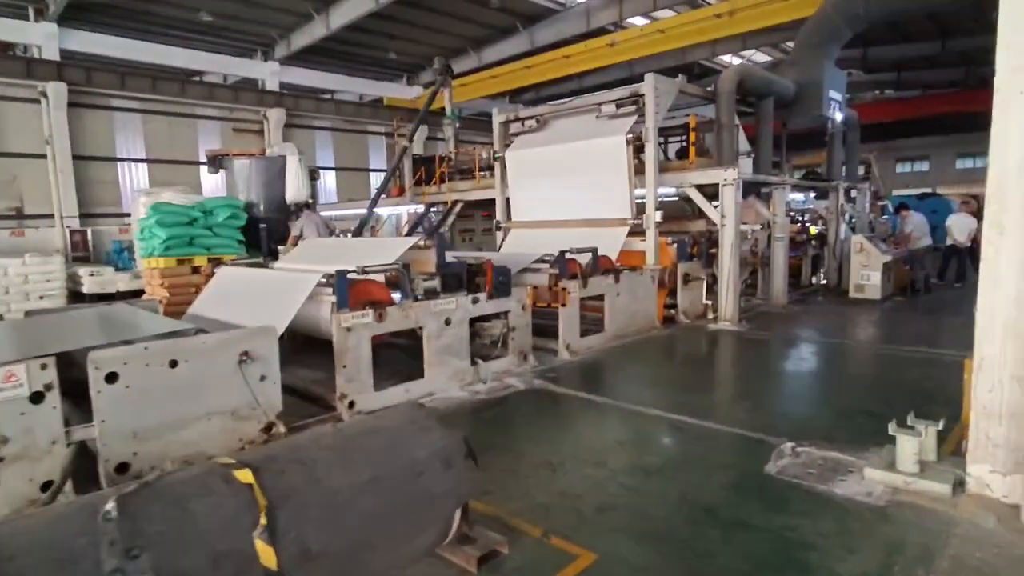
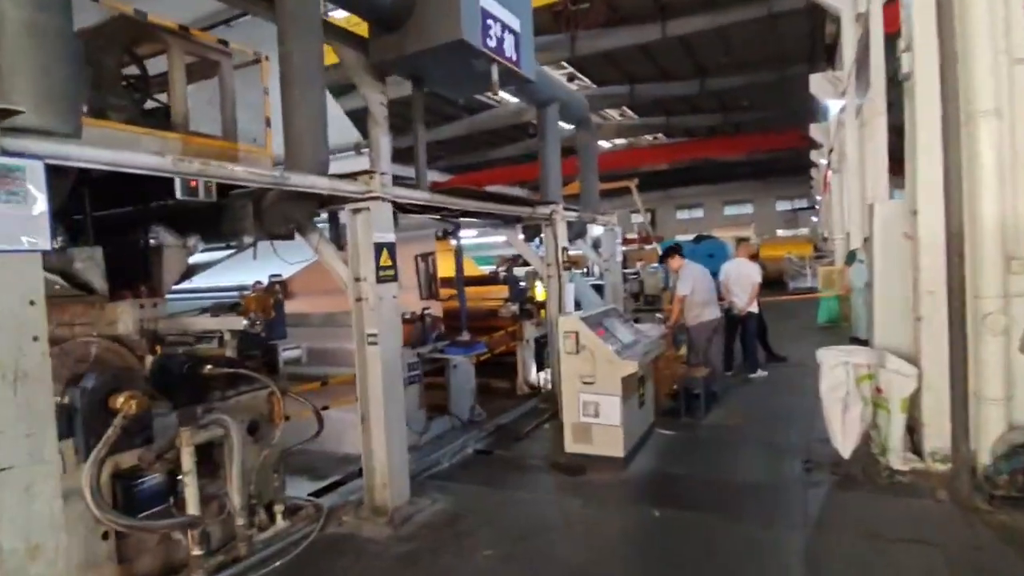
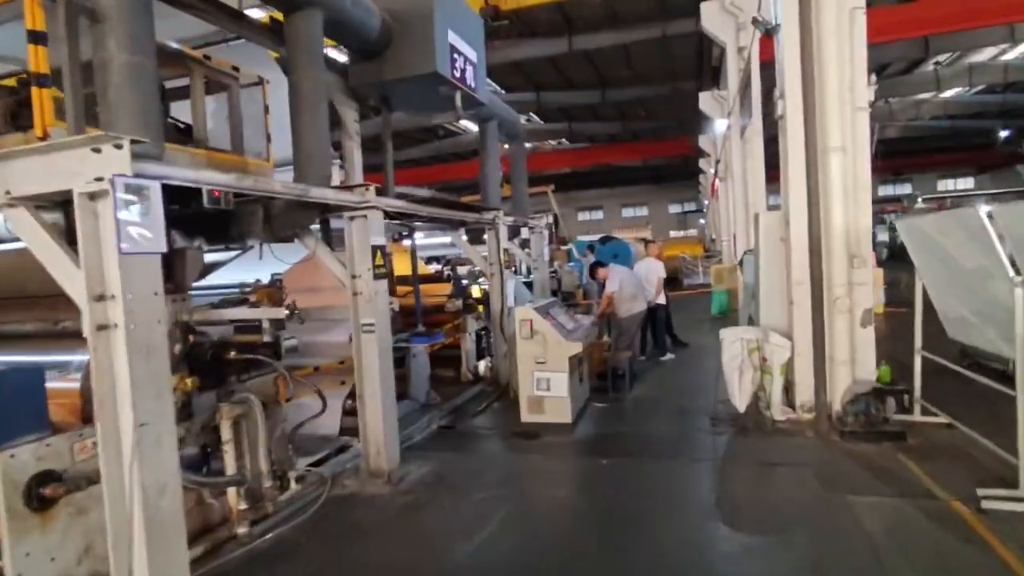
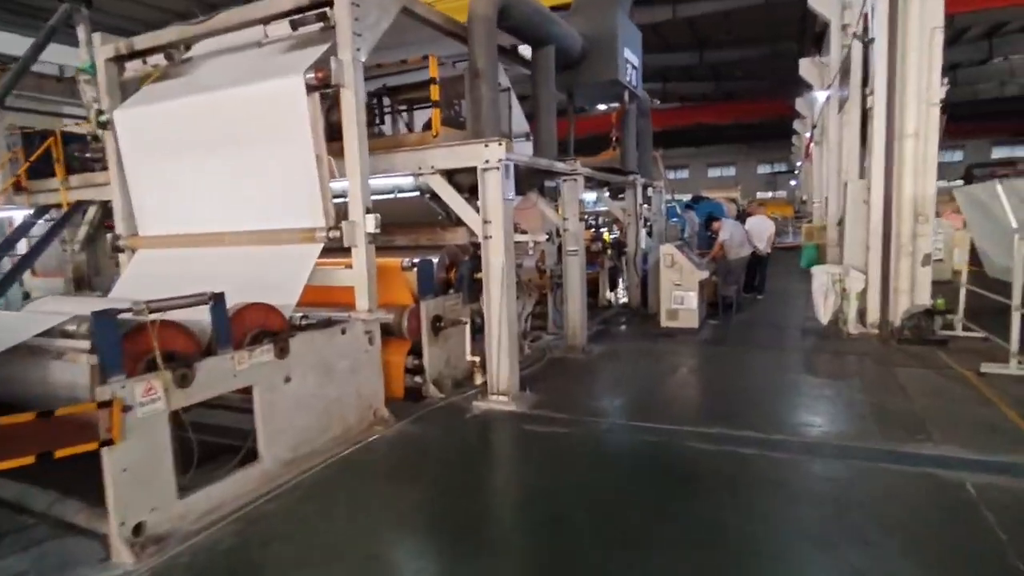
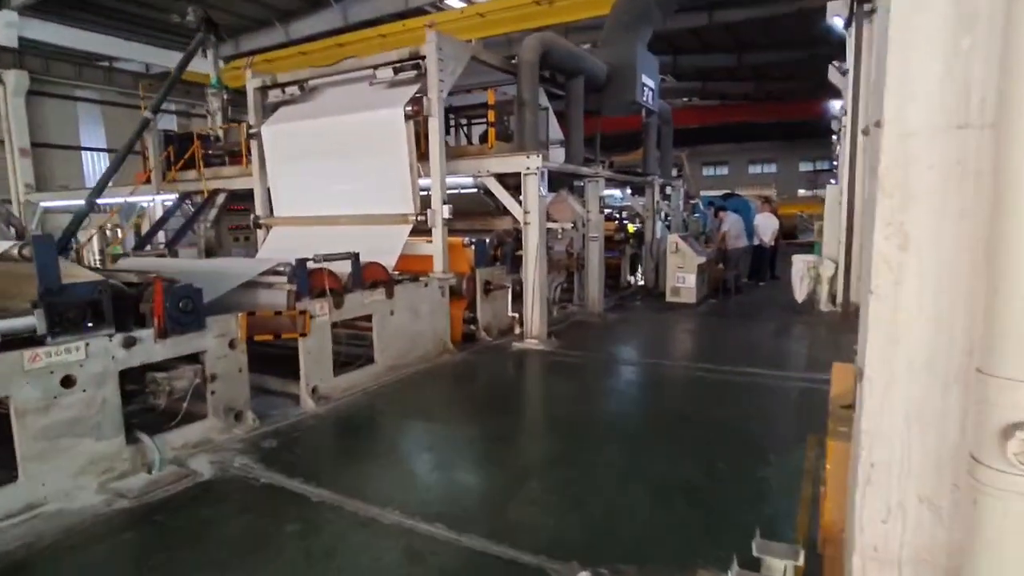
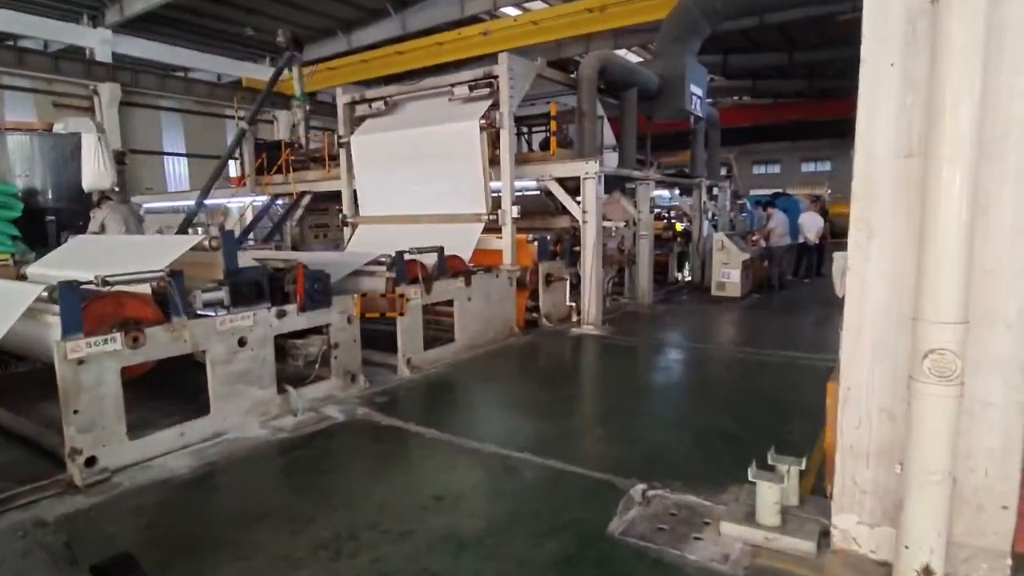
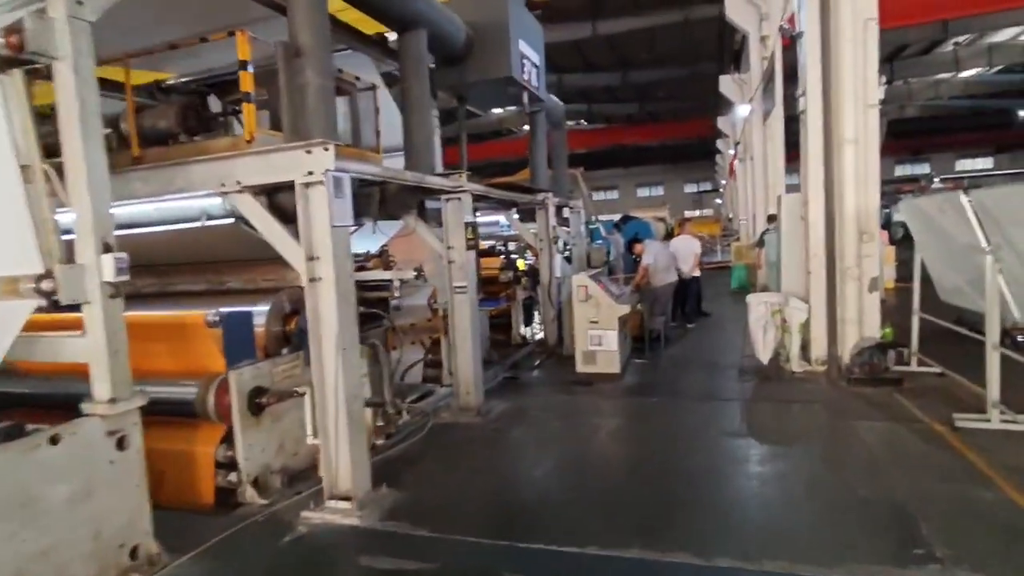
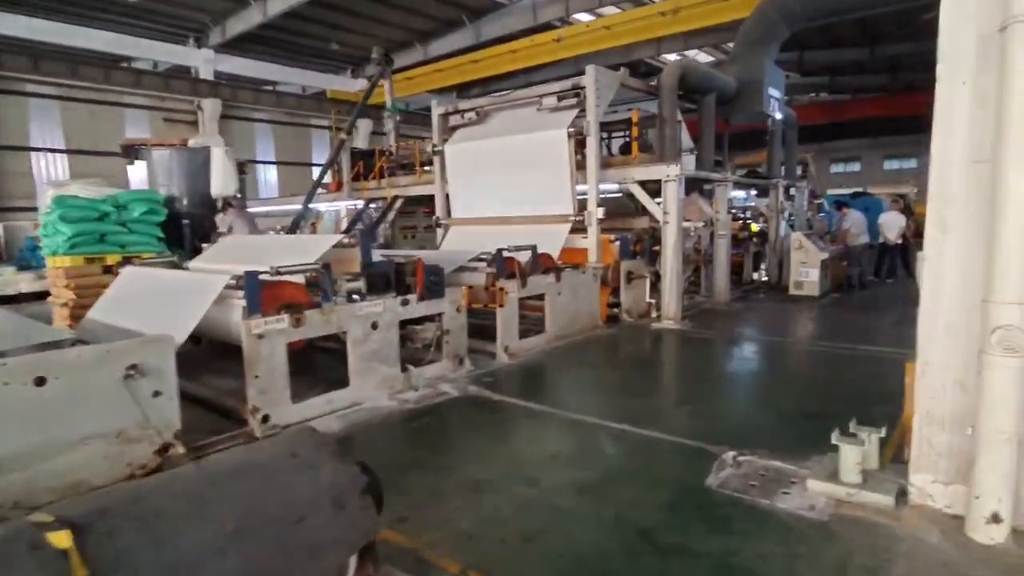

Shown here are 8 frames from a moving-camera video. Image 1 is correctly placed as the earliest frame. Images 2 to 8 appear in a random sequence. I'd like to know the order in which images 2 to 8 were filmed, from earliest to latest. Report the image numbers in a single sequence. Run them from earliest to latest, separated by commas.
8, 6, 5, 4, 7, 3, 2
